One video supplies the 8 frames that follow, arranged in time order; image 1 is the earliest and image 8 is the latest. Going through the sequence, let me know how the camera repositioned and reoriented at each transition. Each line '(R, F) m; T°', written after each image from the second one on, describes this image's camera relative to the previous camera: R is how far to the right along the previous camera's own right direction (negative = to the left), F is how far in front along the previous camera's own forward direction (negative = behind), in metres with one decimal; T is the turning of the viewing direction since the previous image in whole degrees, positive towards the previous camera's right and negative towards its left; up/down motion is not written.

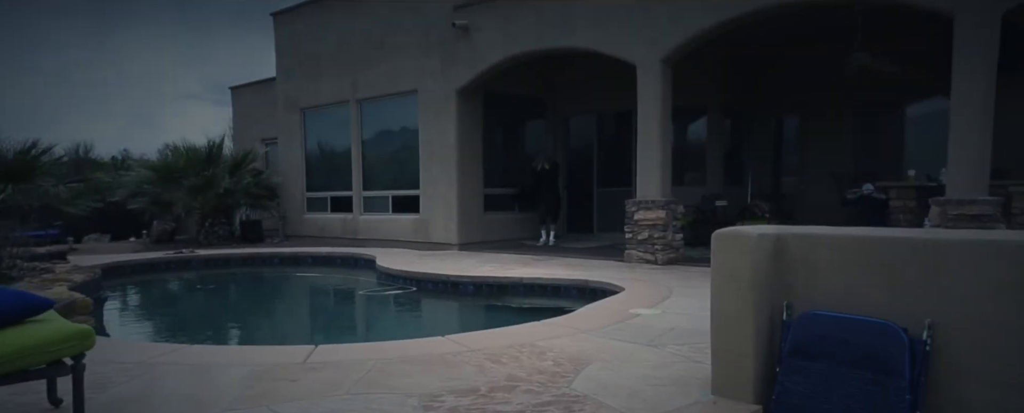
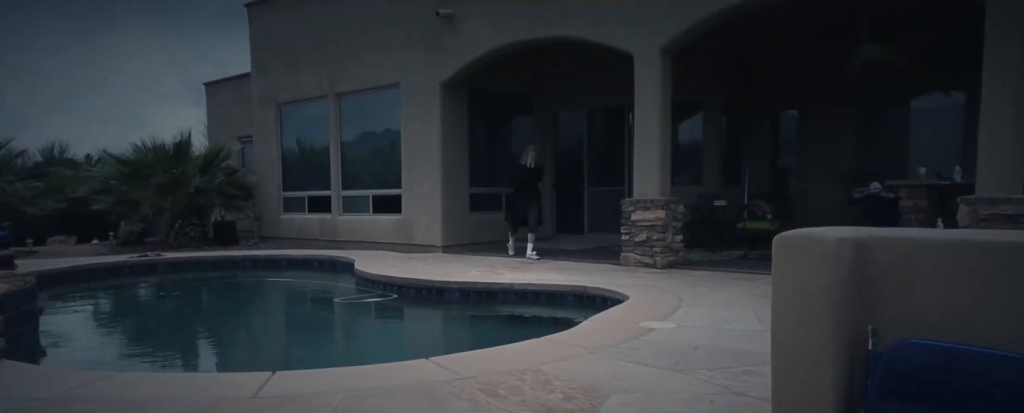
(-0.1, +0.5) m; +2°
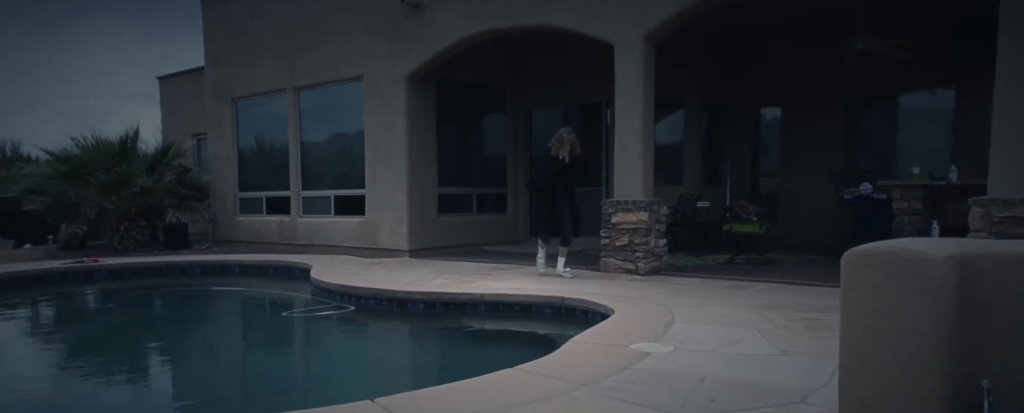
(0.0, +0.5) m; +3°
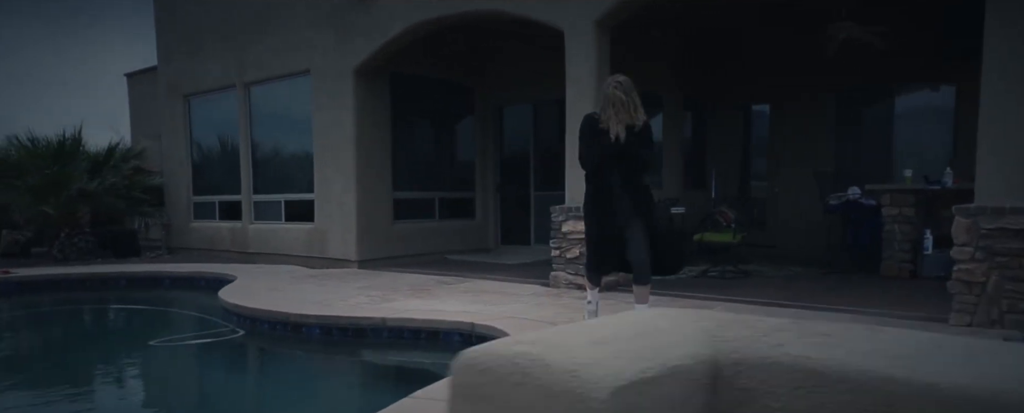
(+0.7, +0.7) m; -1°
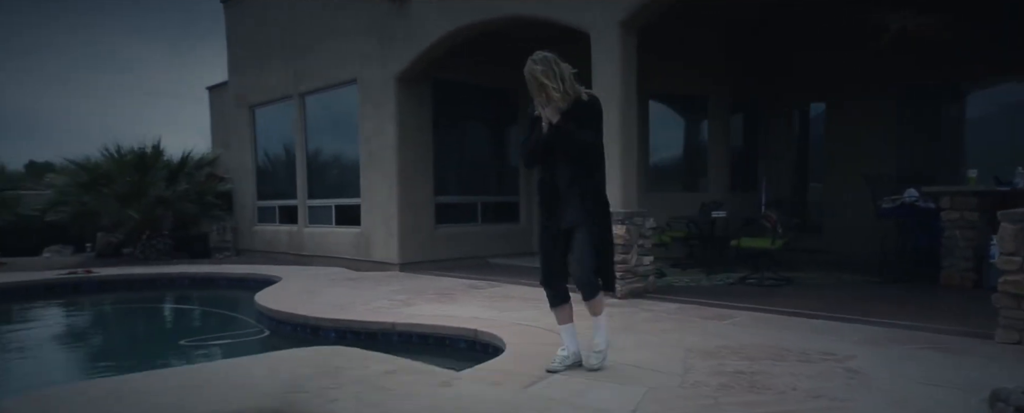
(+0.4, +0.1) m; -7°
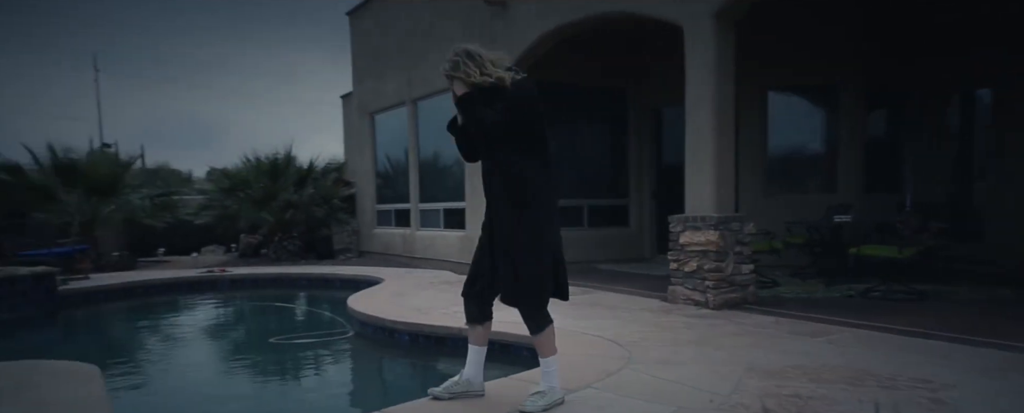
(+0.4, +0.1) m; -12°
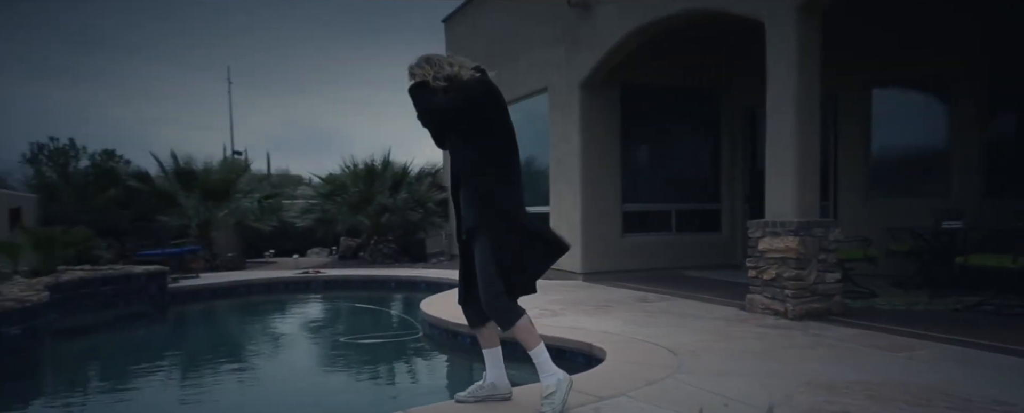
(+0.3, 0.0) m; -9°
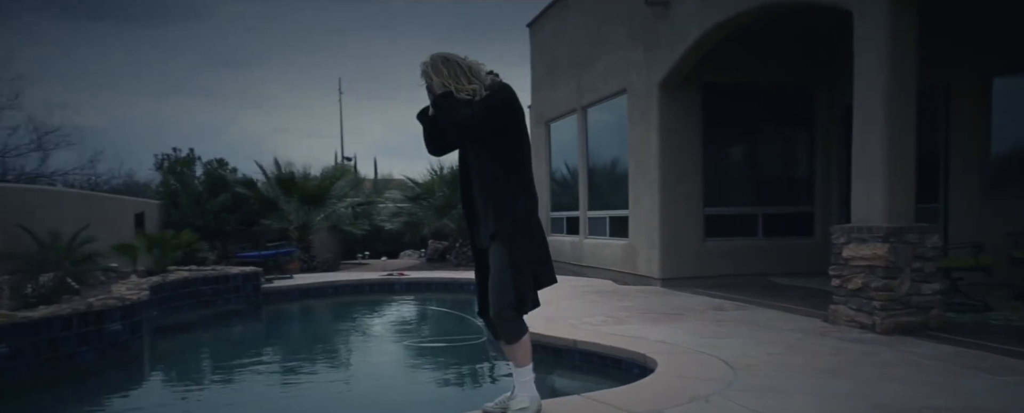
(+0.2, 0.0) m; -9°
